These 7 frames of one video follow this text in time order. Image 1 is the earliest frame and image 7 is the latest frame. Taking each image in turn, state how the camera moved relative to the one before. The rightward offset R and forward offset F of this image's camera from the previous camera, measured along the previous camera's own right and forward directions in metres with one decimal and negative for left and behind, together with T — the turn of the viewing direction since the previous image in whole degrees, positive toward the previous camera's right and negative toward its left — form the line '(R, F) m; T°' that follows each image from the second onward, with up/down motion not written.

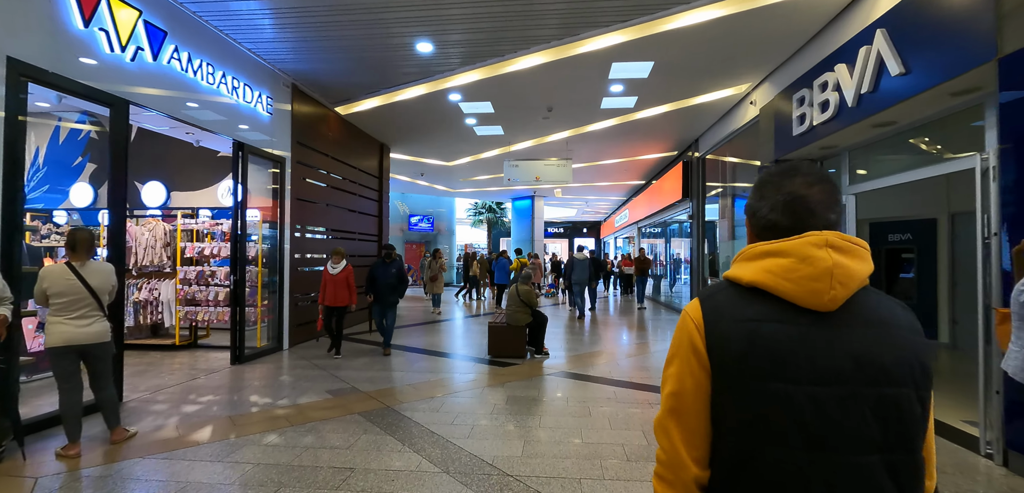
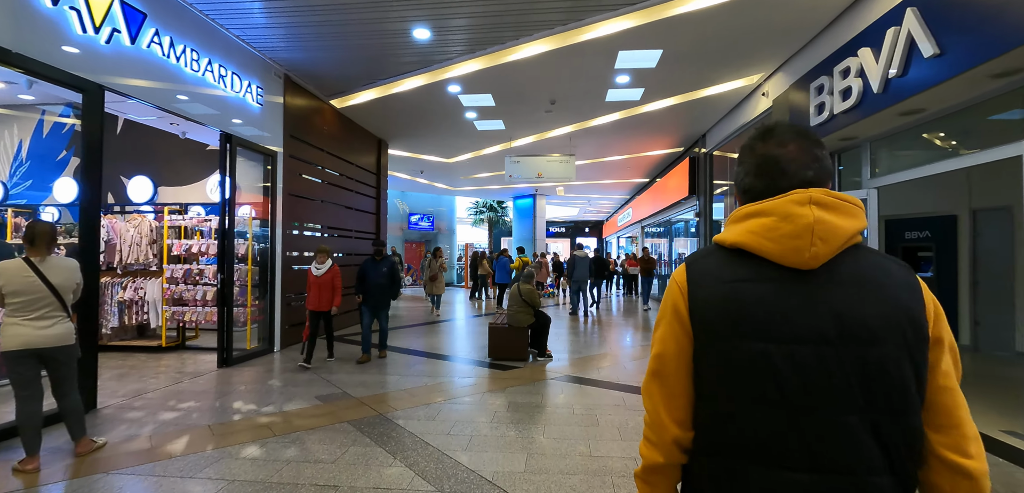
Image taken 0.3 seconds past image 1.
(0.0, +0.3) m; 0°
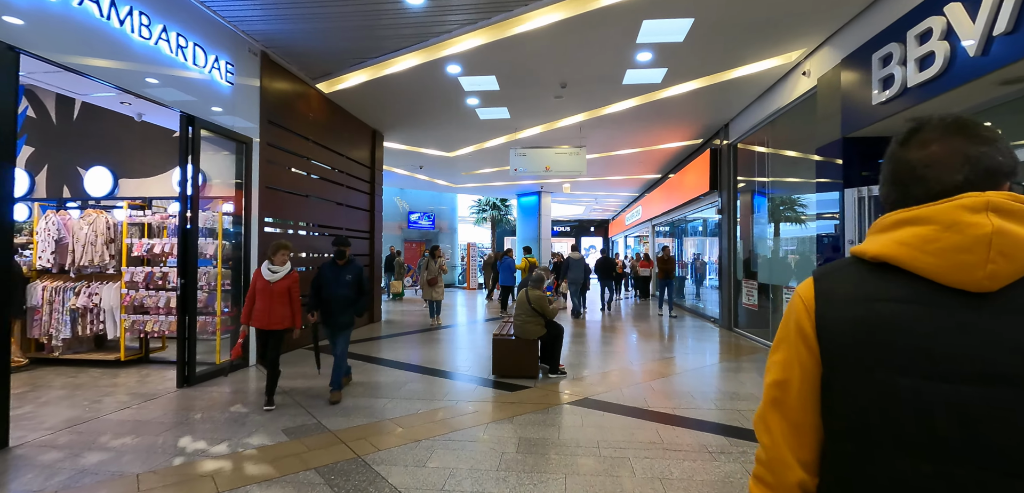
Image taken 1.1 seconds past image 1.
(-0.1, +0.8) m; 0°
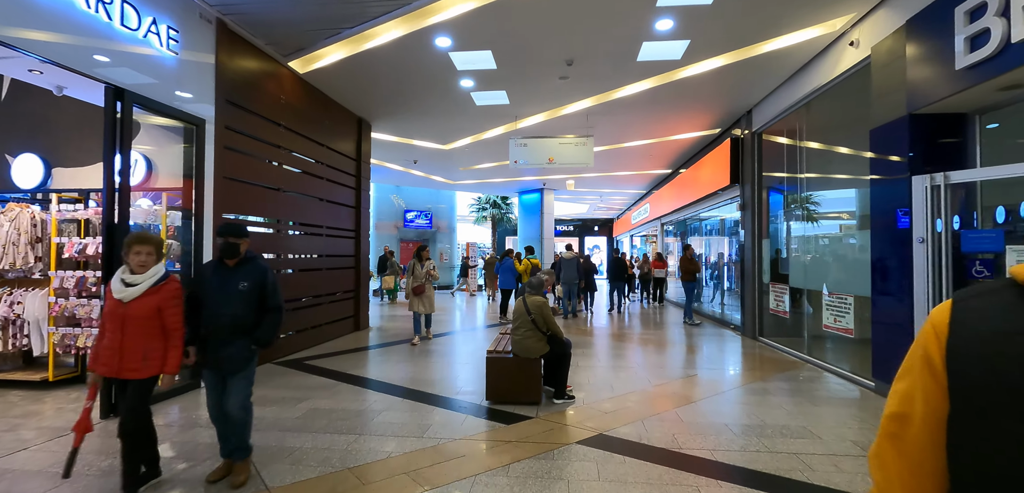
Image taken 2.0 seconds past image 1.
(0.0, +0.8) m; 0°
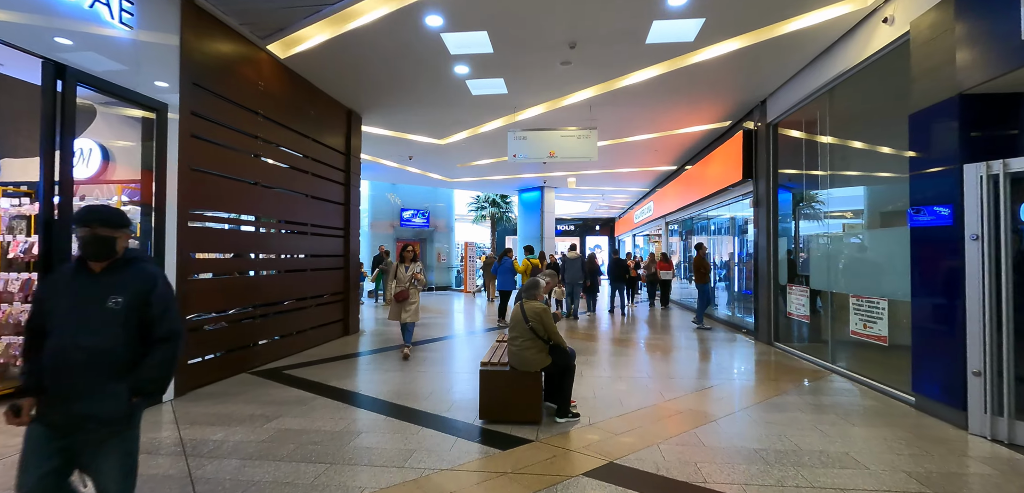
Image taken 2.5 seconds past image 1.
(0.0, +0.5) m; 0°
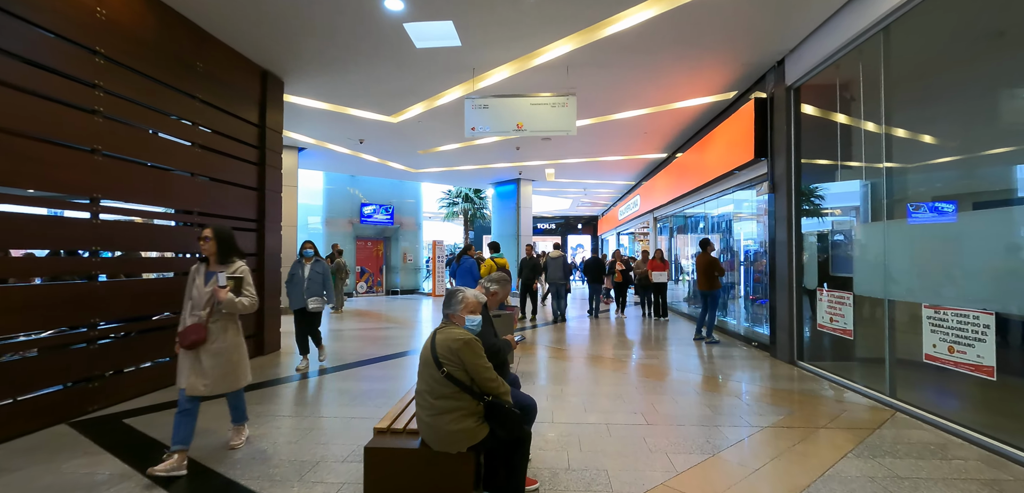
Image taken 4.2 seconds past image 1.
(+0.3, +1.5) m; +2°
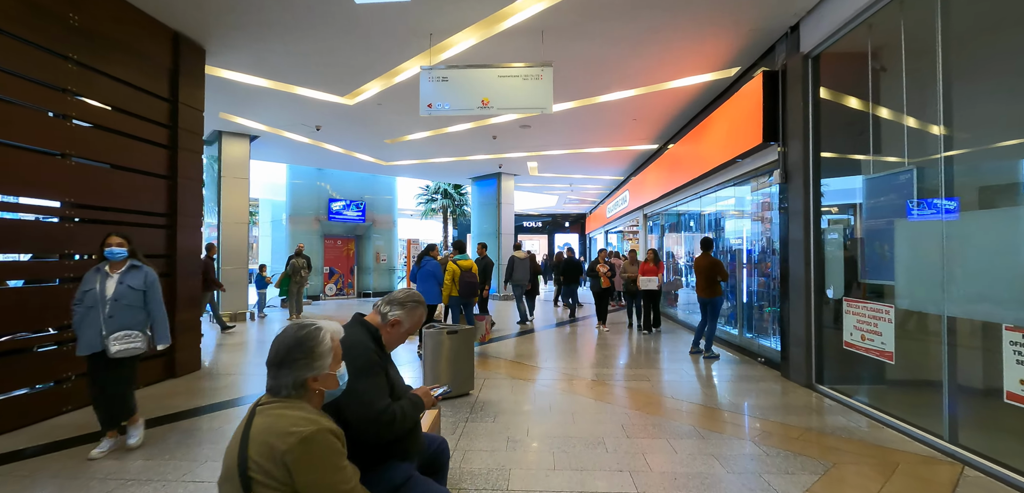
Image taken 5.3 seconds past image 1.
(+0.3, +1.0) m; +1°
